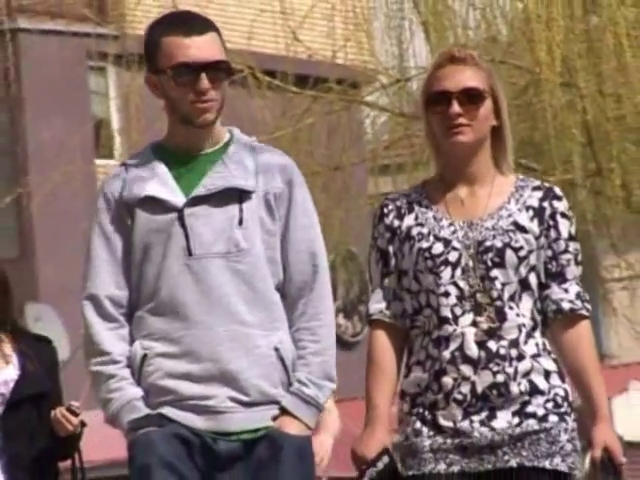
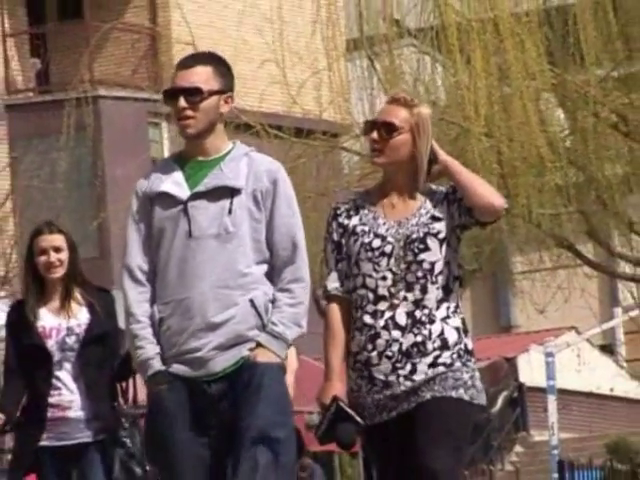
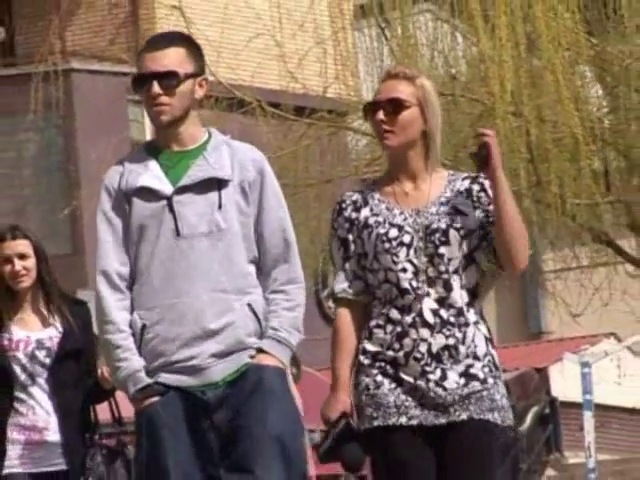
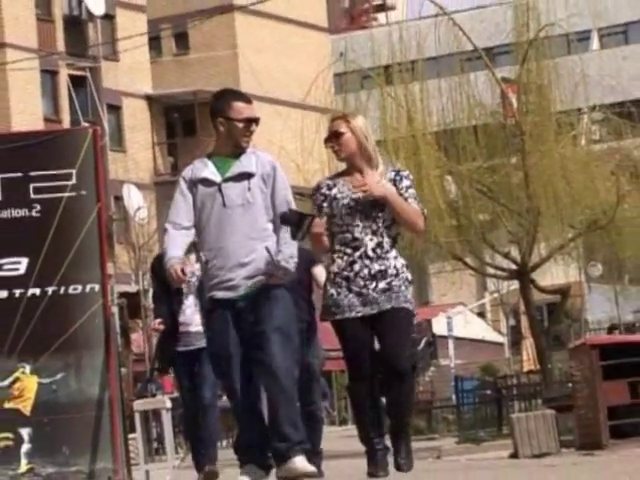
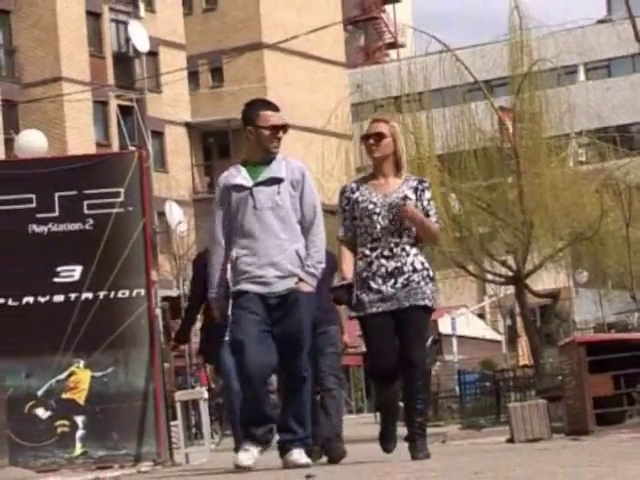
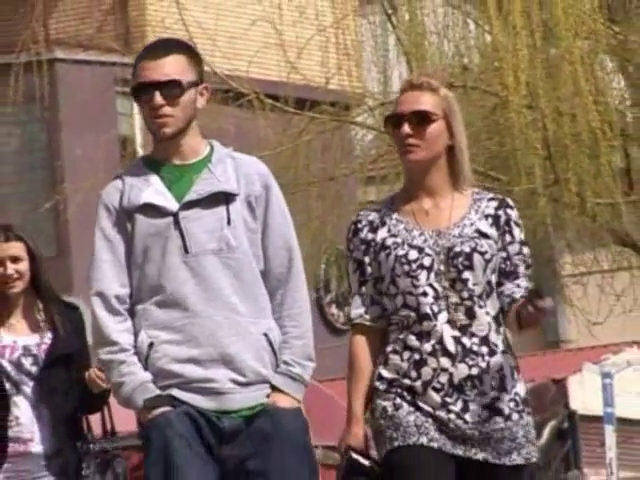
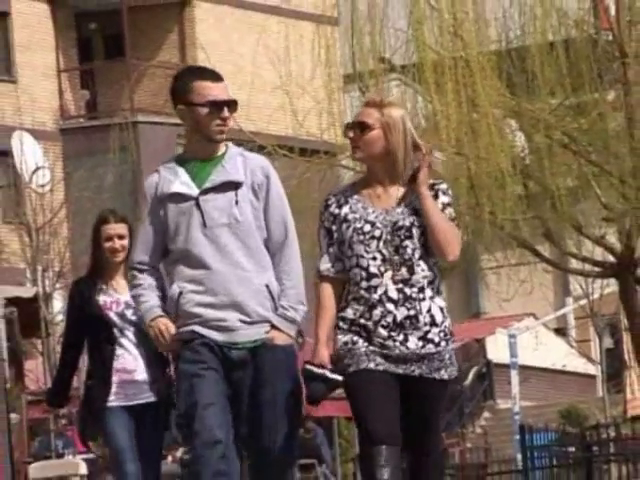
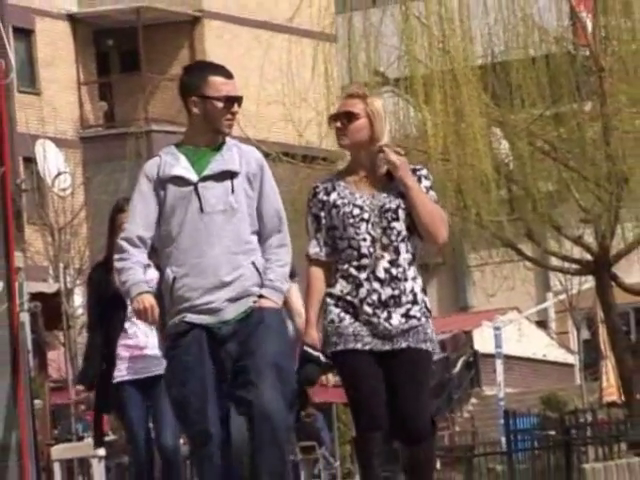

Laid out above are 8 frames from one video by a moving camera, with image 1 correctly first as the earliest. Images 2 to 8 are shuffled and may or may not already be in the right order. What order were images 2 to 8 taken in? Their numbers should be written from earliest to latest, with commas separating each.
6, 3, 2, 7, 8, 4, 5
